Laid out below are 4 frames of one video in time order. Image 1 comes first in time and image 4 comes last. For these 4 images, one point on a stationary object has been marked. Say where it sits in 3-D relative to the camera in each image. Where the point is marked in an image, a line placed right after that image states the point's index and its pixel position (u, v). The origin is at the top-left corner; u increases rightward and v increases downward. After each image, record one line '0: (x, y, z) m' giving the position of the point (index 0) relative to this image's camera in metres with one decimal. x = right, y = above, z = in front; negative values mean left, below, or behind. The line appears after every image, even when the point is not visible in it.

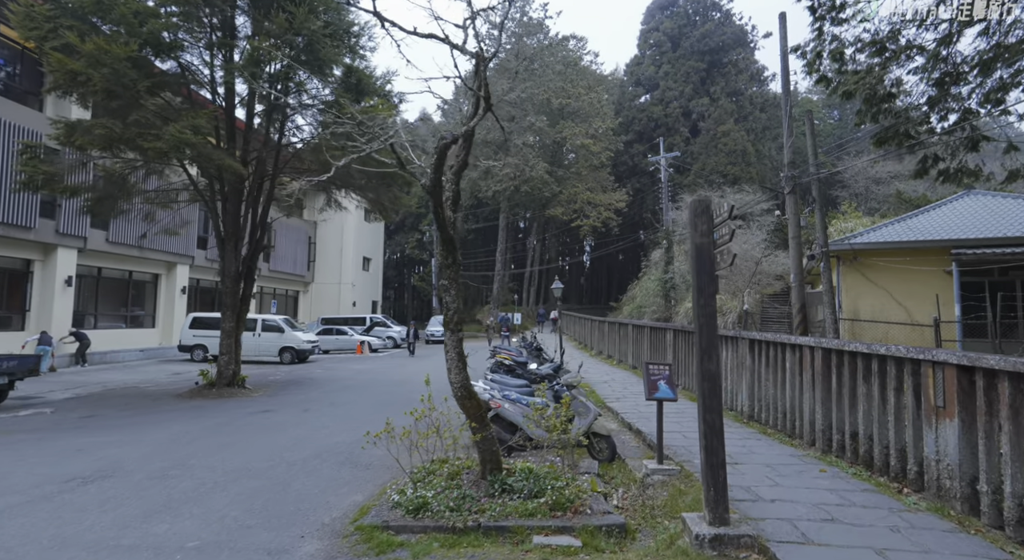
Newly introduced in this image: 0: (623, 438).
0: (+1.3, -1.9, +6.9) m
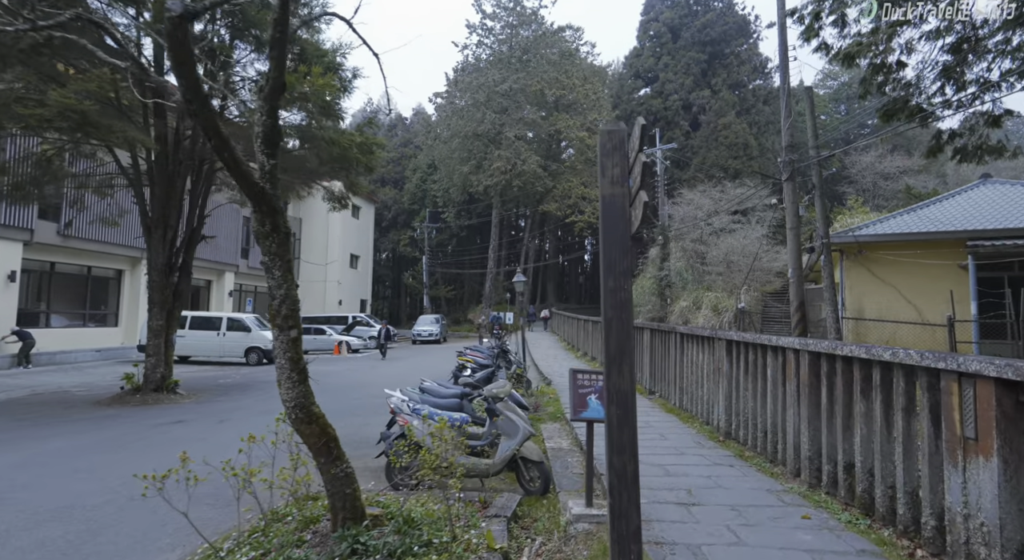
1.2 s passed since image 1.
0: (+0.5, -1.8, +5.6) m
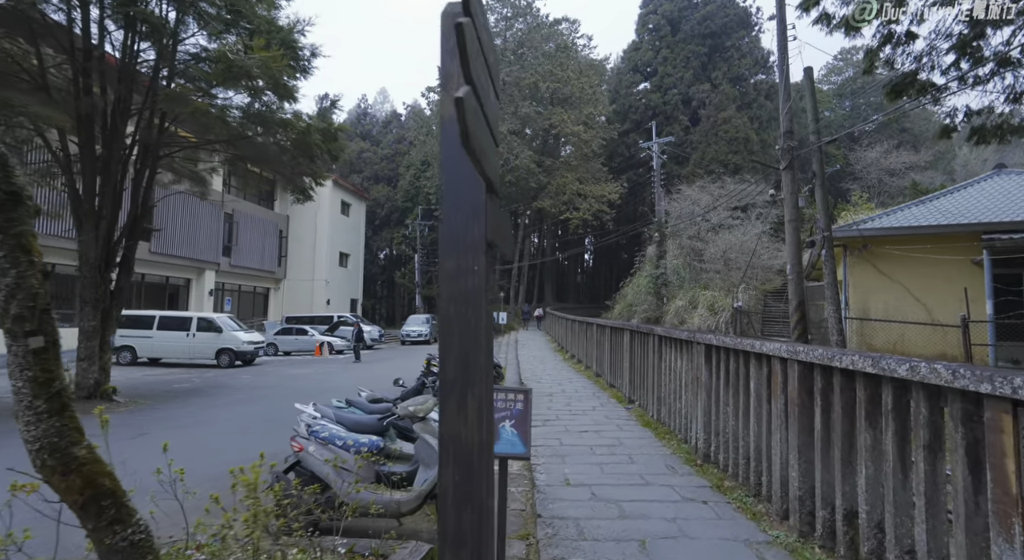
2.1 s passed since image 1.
0: (0.0, -1.7, +4.6) m
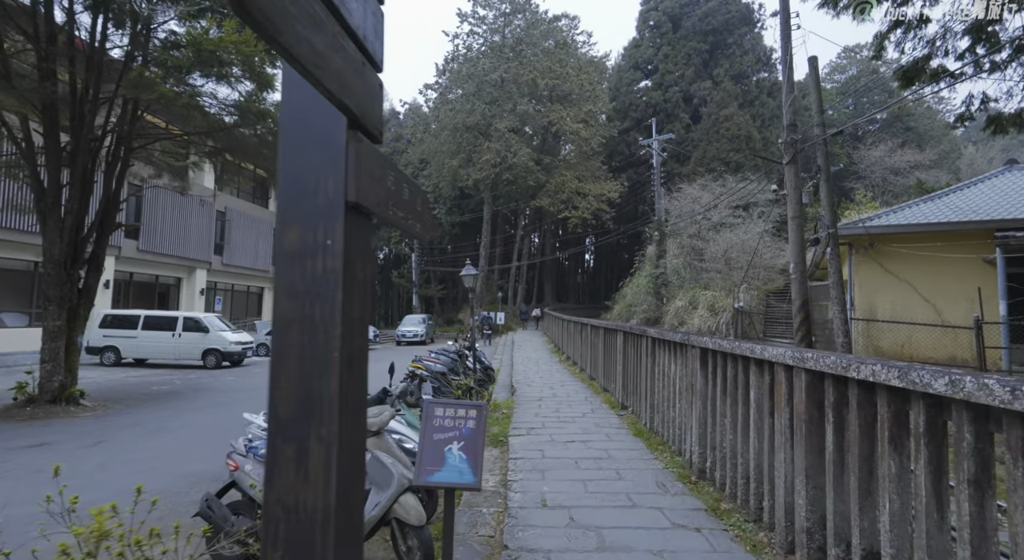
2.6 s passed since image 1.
0: (-0.3, -1.7, +4.1) m
